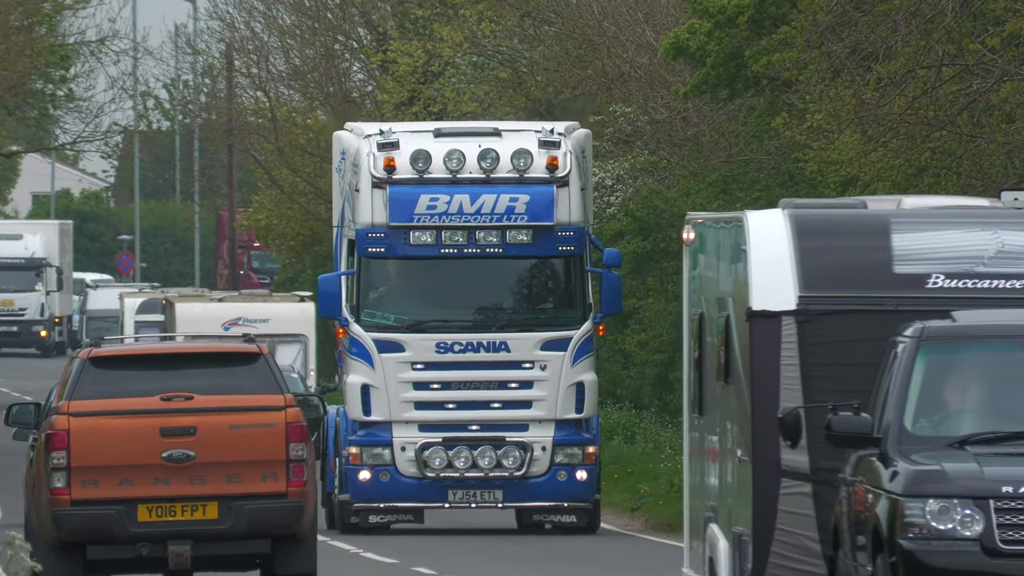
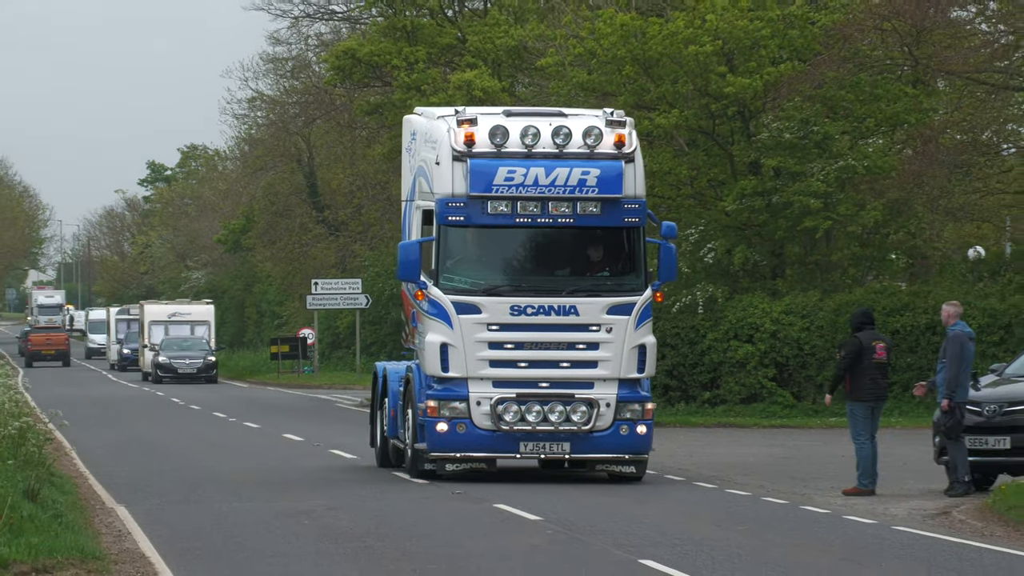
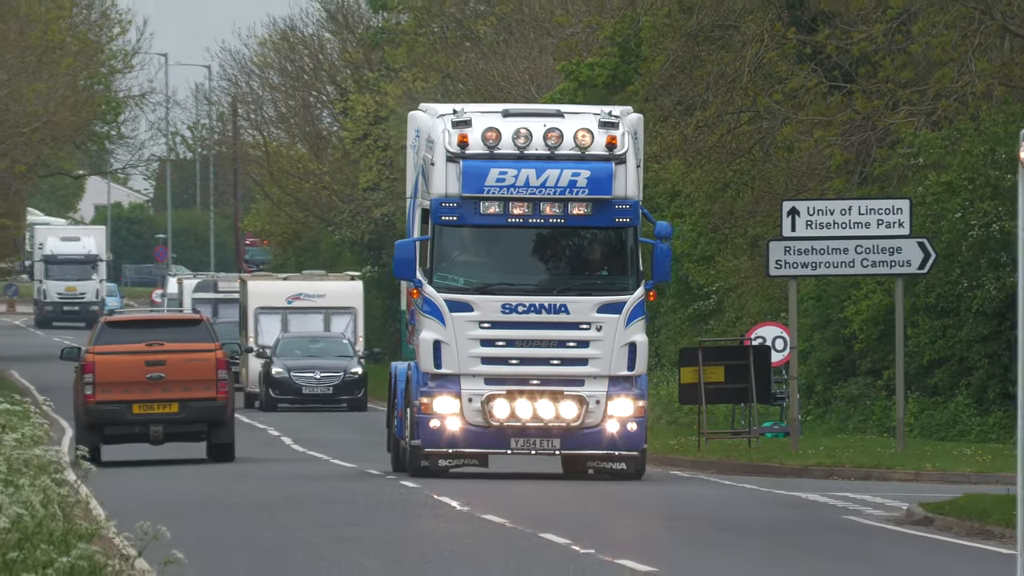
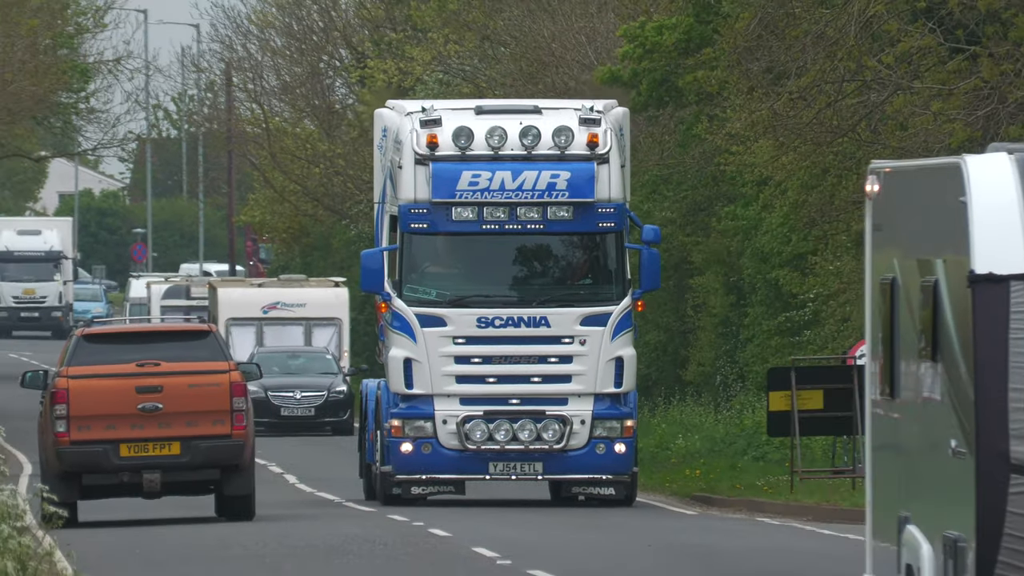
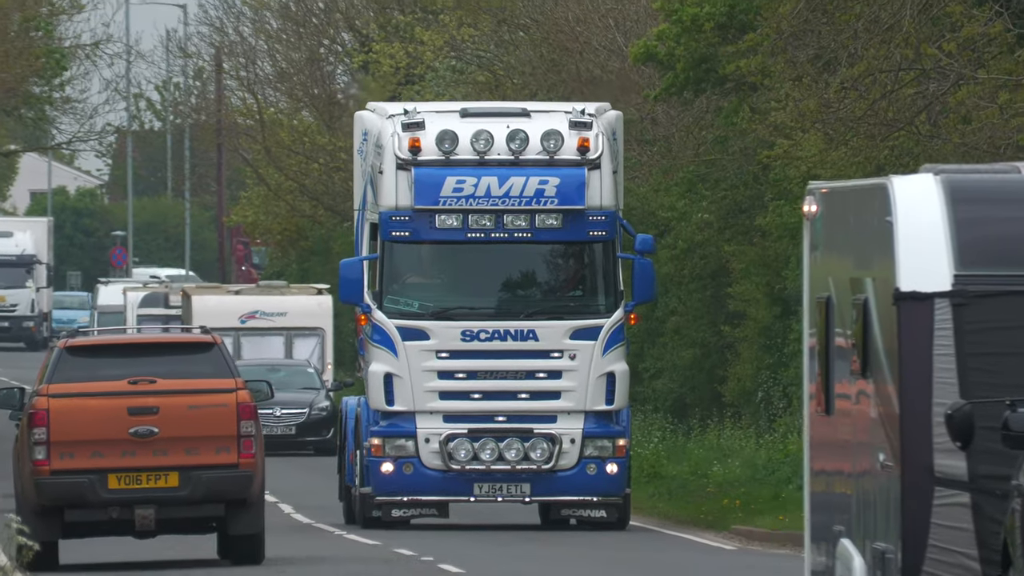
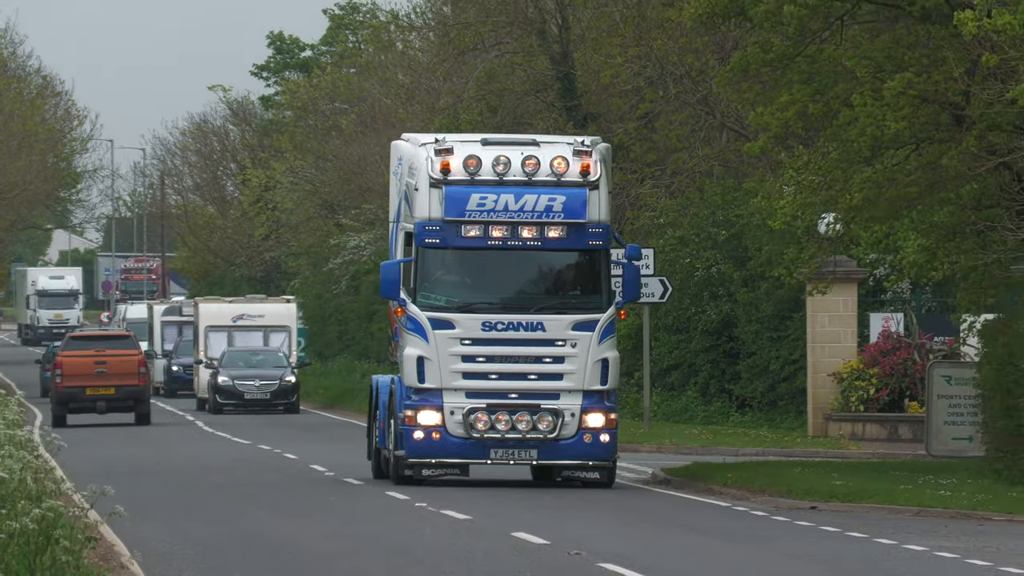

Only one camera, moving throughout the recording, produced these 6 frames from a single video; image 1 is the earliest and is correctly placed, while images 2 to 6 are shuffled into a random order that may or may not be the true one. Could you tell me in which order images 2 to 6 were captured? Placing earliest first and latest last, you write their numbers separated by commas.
5, 4, 3, 6, 2
